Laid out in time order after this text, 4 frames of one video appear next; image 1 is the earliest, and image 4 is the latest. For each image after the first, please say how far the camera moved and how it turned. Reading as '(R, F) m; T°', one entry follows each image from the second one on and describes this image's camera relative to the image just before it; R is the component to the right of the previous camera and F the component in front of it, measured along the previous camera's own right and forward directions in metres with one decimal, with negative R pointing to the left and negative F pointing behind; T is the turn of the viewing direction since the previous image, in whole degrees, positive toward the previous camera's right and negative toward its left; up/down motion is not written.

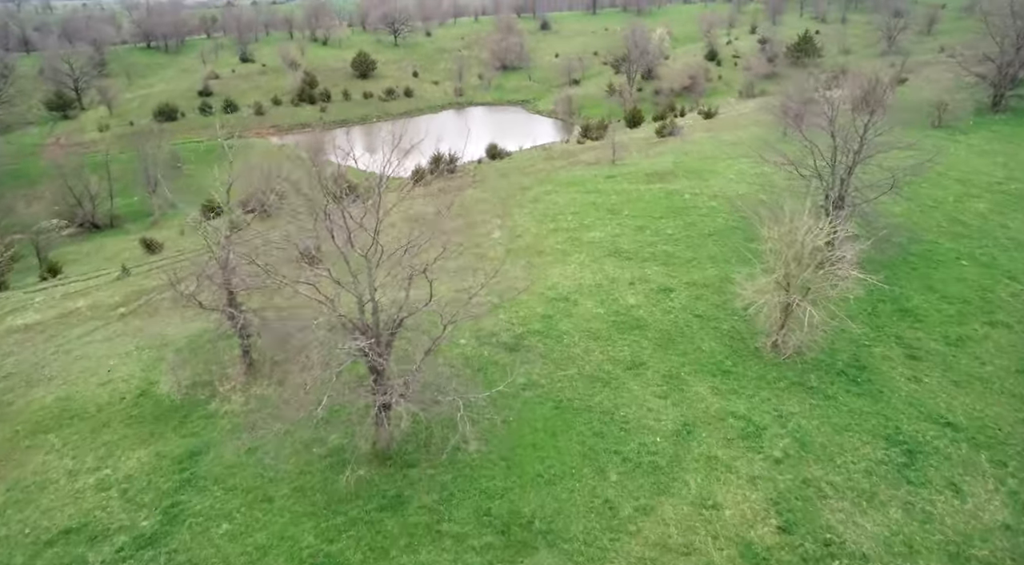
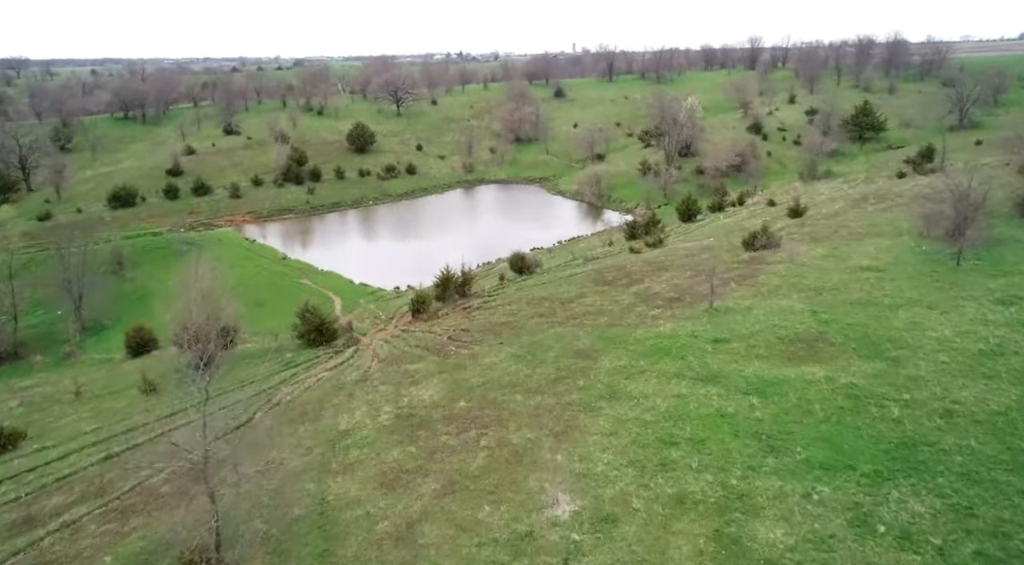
(-2.0, +14.5) m; 0°
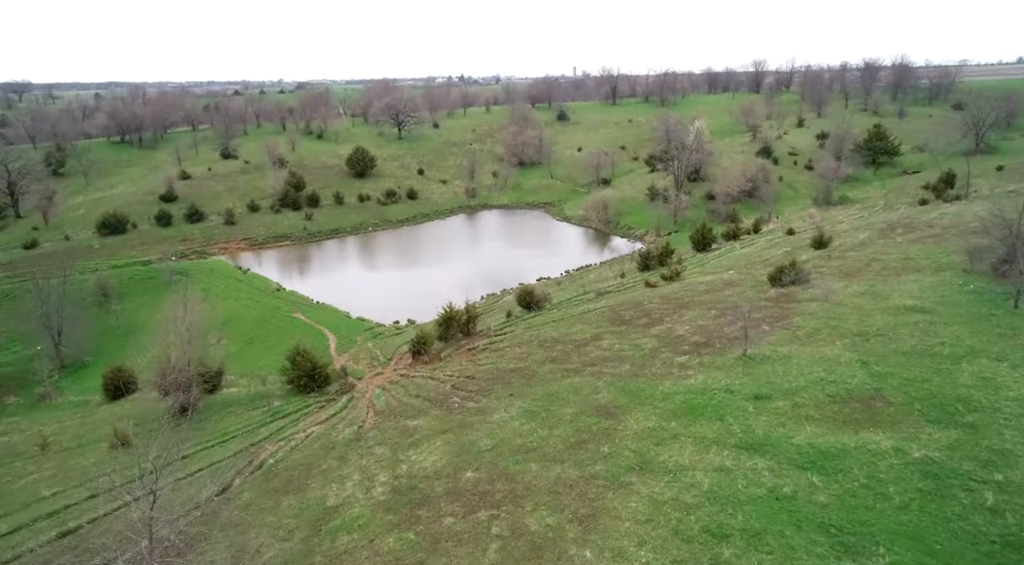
(-0.4, +2.9) m; 0°
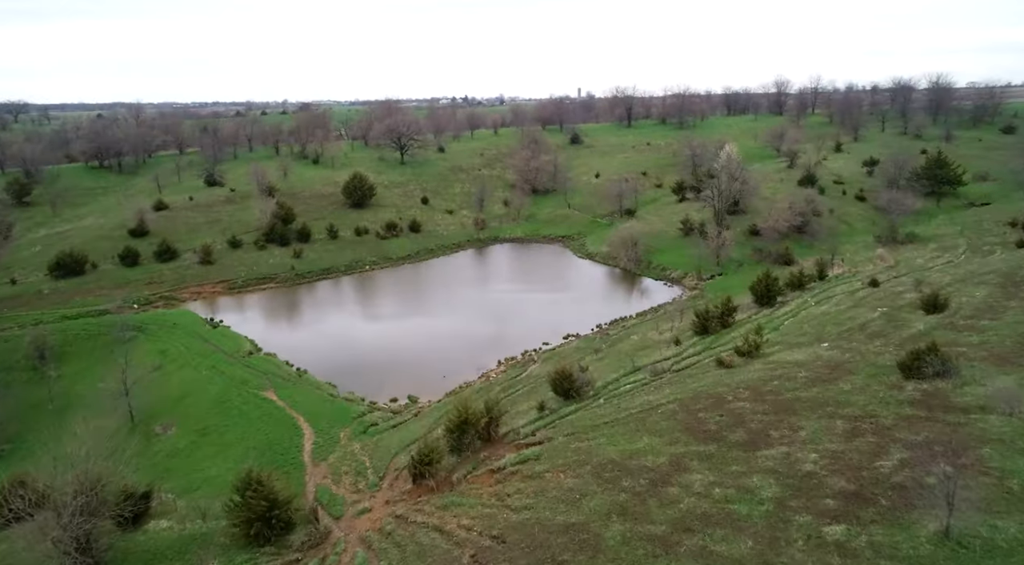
(-1.4, +9.8) m; 0°
